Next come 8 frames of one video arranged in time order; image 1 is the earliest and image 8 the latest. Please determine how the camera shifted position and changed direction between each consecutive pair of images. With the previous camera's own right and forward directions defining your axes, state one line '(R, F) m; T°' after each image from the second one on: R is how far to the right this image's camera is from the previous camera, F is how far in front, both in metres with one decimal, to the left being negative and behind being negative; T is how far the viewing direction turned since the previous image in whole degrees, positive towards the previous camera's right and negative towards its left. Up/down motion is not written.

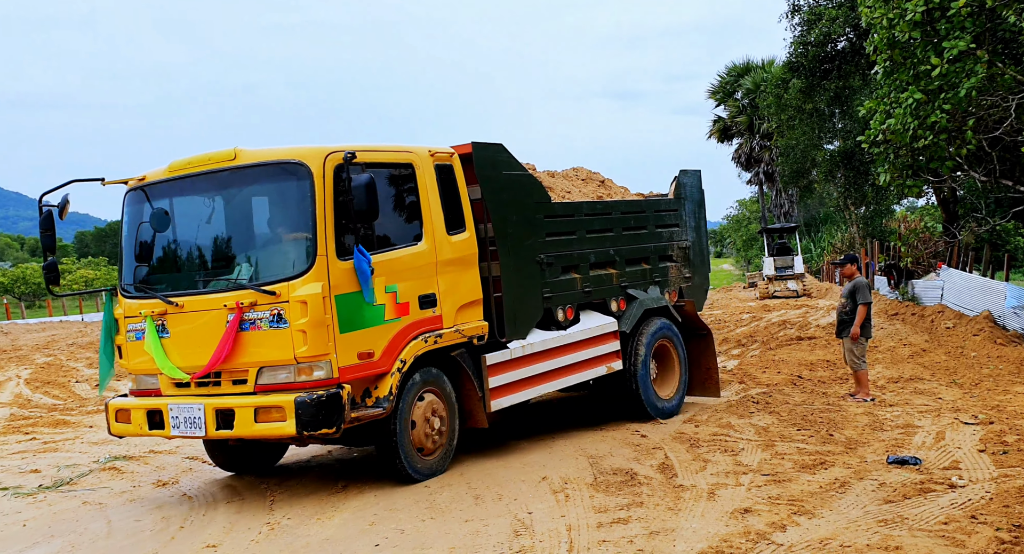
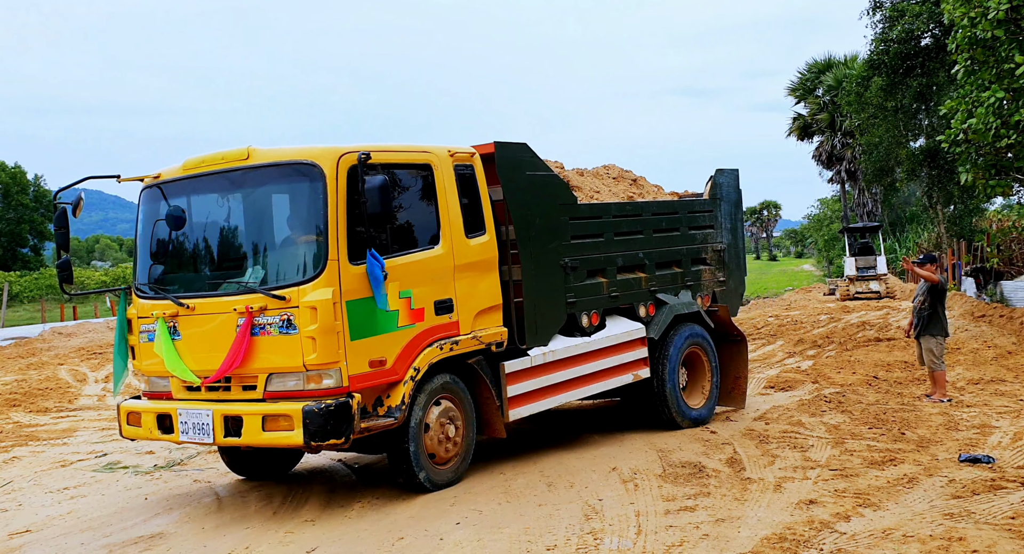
(+0.4, +0.3) m; -4°
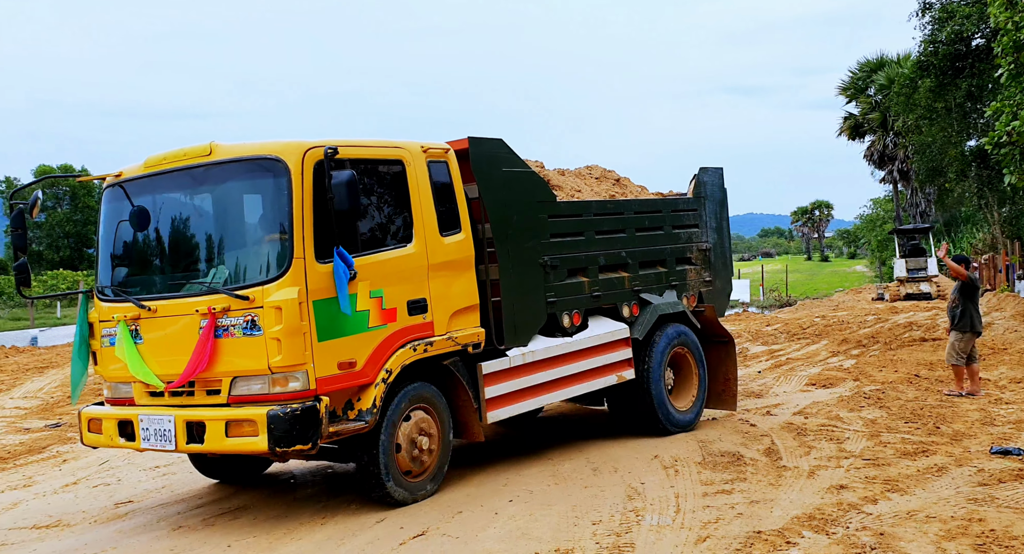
(+0.6, +0.2) m; -3°
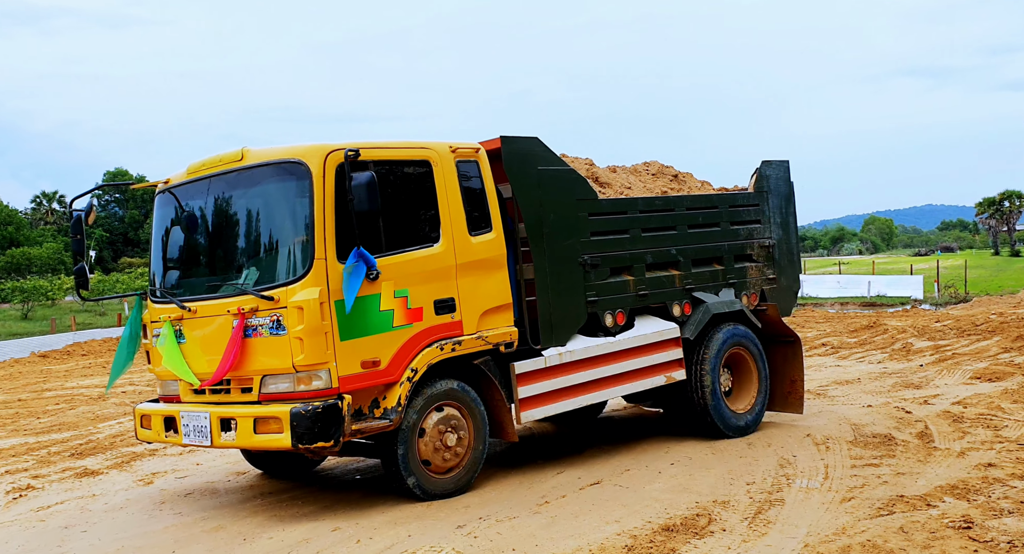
(+1.0, +0.1) m; -9°
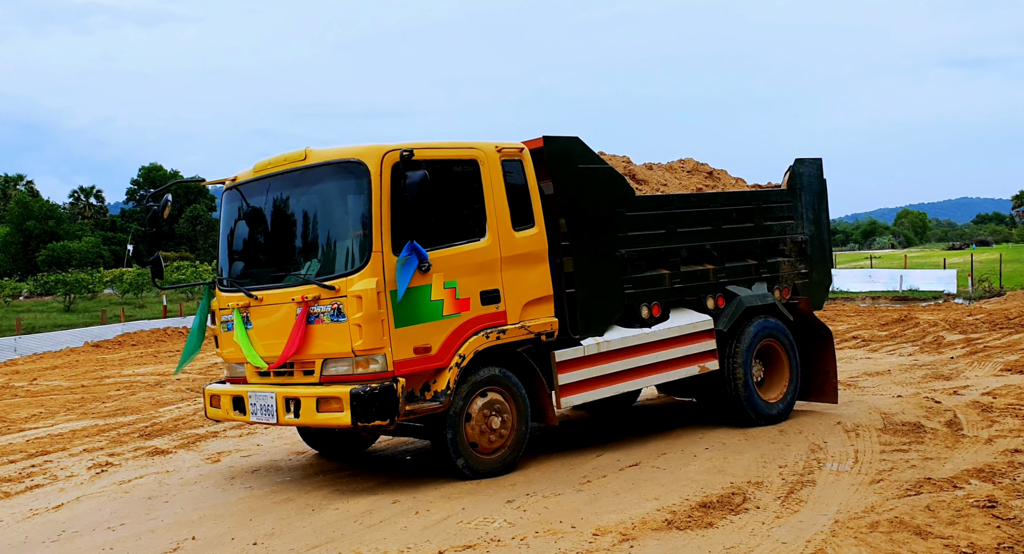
(-0.1, -0.4) m; -2°
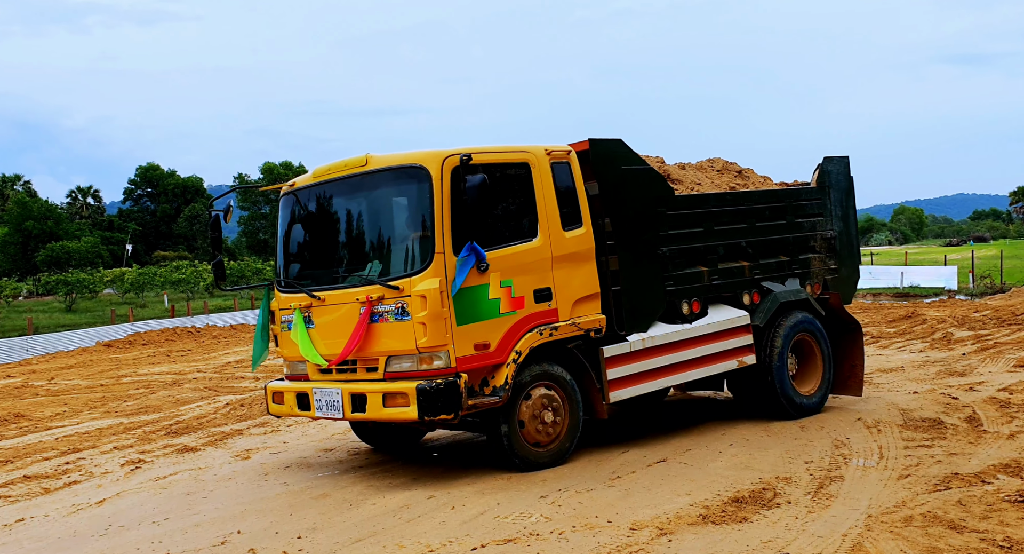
(-0.4, -0.3) m; 0°
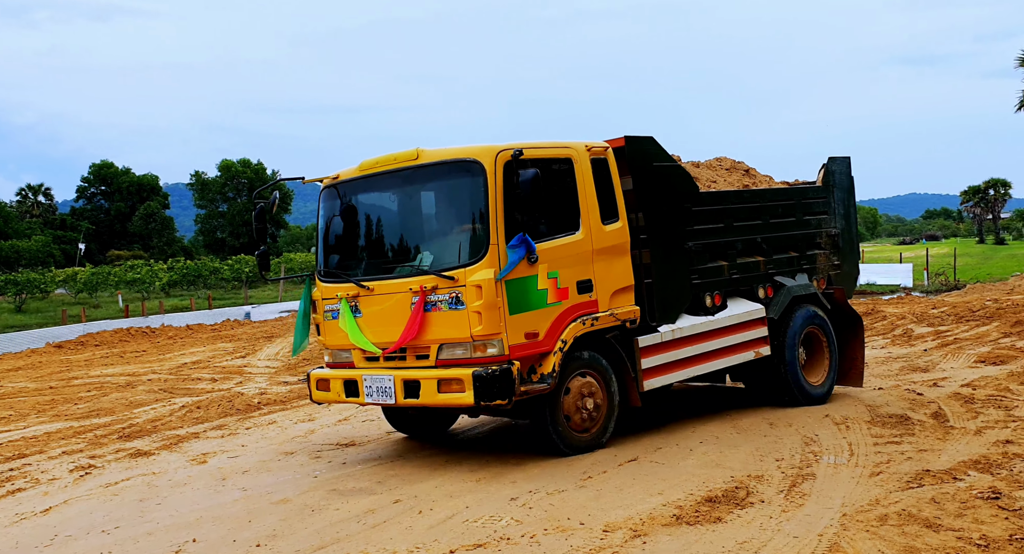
(-0.1, +0.6) m; +2°
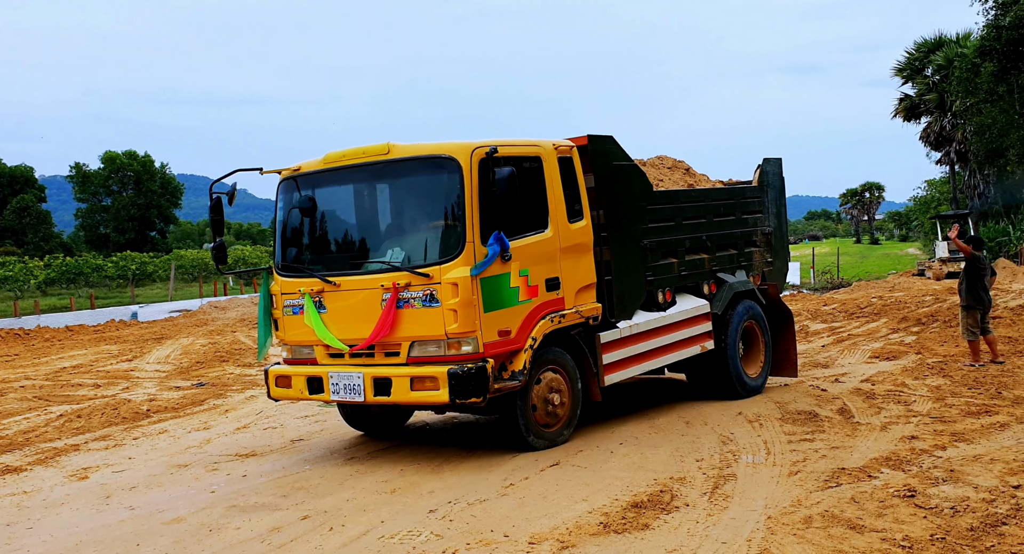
(-0.4, +1.0) m; +6°
